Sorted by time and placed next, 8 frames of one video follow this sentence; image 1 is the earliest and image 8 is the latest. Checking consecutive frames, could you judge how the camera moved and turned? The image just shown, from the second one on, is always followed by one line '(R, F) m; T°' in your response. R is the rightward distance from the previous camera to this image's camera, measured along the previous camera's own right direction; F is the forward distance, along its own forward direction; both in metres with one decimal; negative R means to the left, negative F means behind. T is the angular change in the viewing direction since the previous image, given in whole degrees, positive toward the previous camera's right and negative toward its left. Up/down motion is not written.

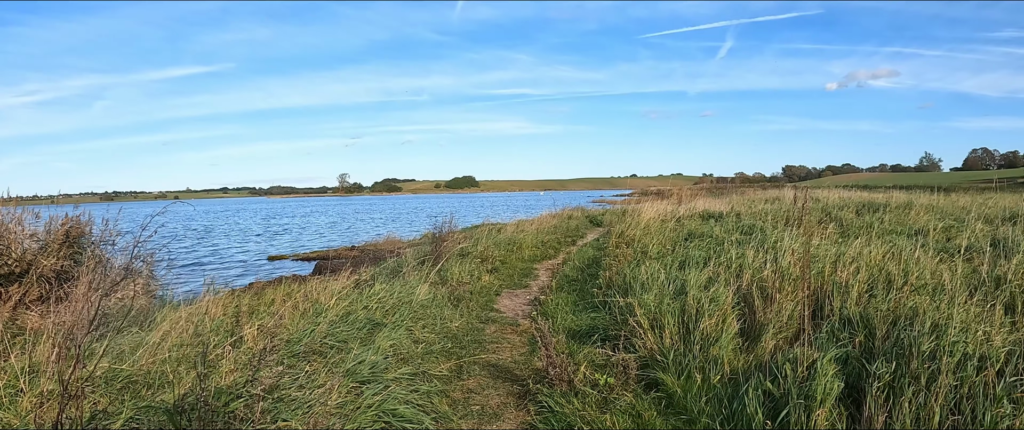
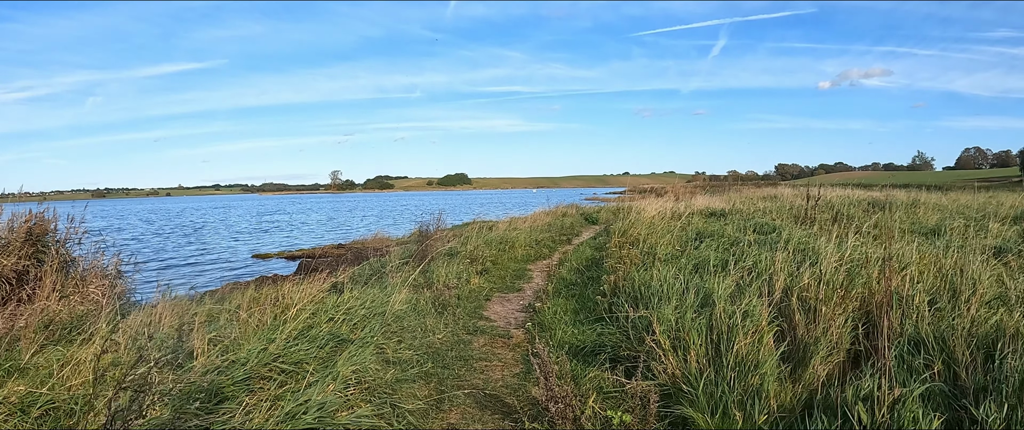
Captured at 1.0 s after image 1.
(0.0, +0.9) m; +1°
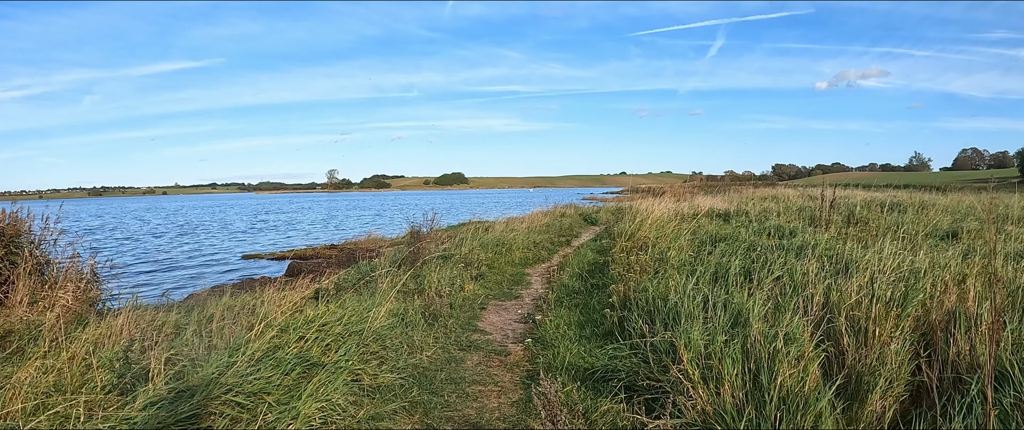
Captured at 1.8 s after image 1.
(0.0, +0.6) m; 0°
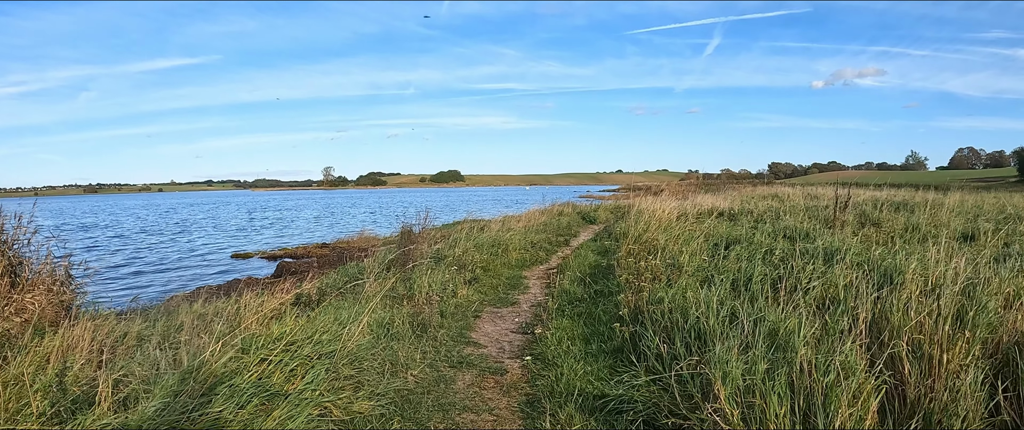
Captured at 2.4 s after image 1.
(0.0, +0.6) m; 0°
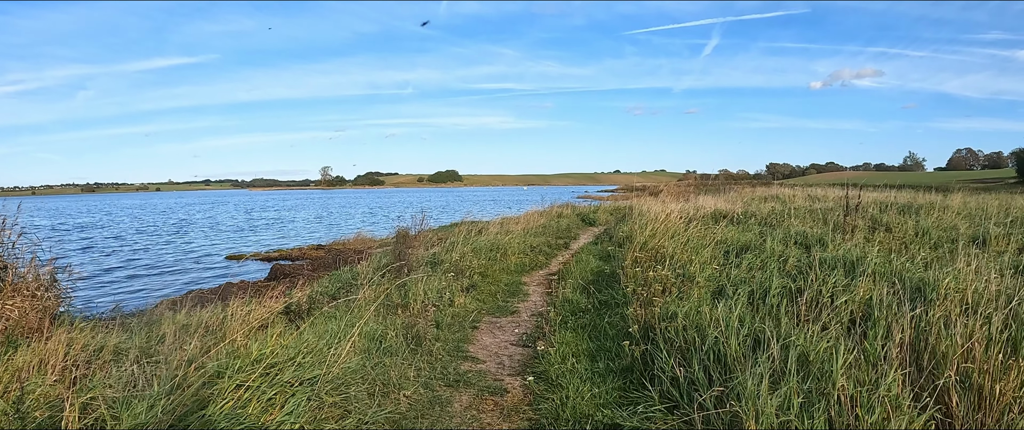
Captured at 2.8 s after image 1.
(0.0, +0.3) m; 0°
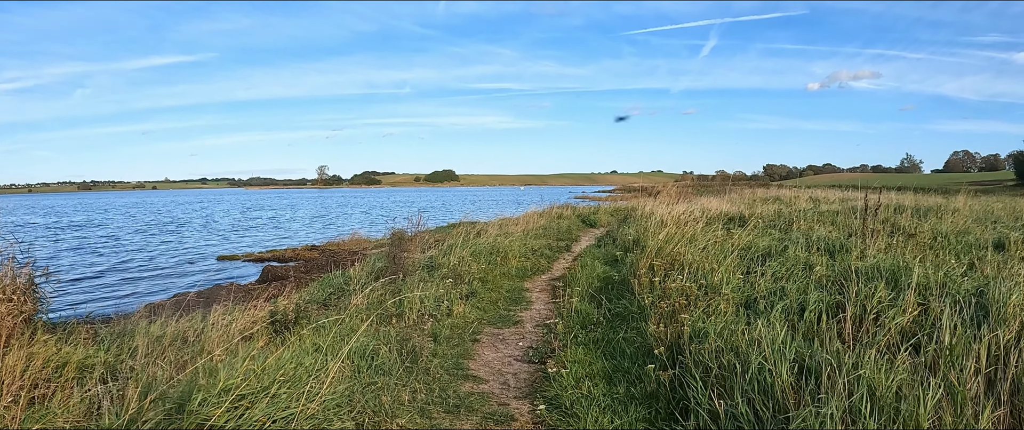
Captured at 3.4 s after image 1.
(-0.1, +0.5) m; 0°
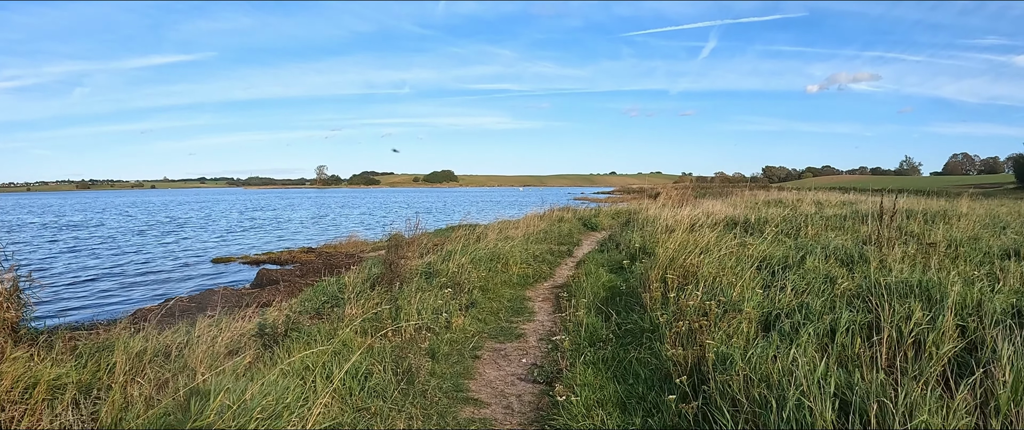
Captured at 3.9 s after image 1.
(-0.1, +0.3) m; 0°
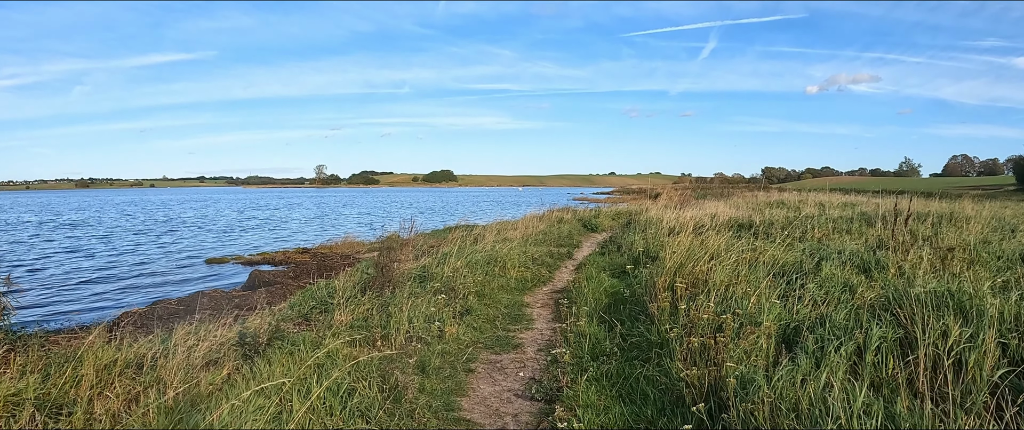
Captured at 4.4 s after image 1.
(0.0, +0.4) m; 0°
